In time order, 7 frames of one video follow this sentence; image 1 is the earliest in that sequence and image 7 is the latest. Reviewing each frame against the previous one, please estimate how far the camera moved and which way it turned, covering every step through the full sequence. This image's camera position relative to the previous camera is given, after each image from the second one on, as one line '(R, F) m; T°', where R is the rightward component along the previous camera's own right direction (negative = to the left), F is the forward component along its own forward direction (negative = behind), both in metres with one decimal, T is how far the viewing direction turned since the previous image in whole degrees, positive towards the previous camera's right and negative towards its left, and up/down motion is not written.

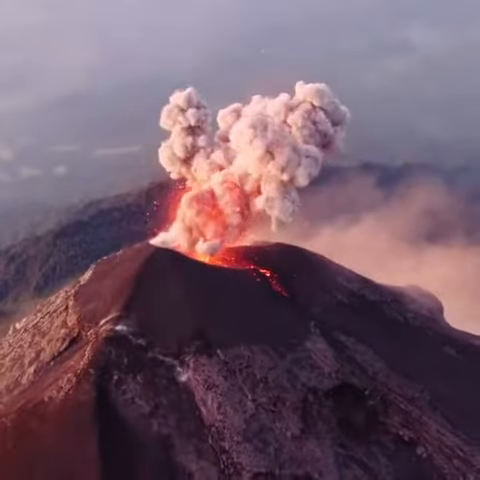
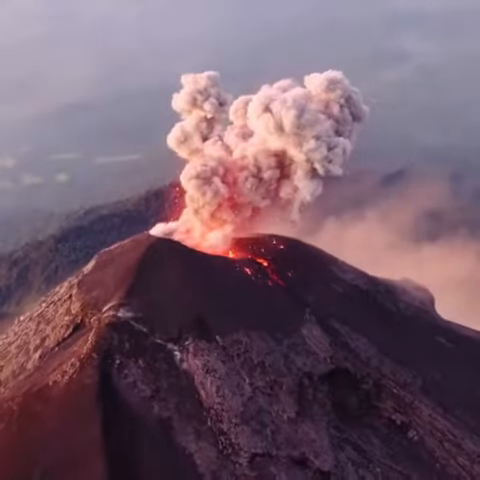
(+0.6, -1.3) m; -1°
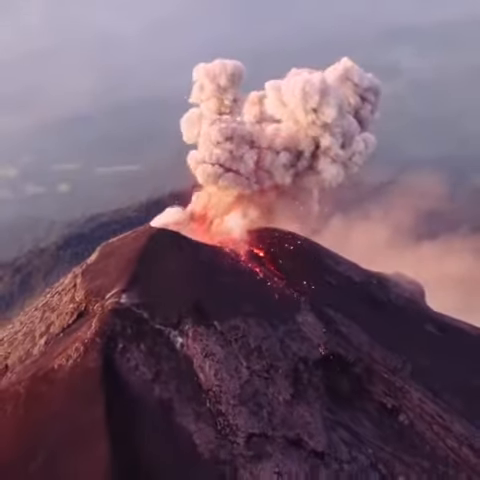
(+0.1, -1.7) m; 0°
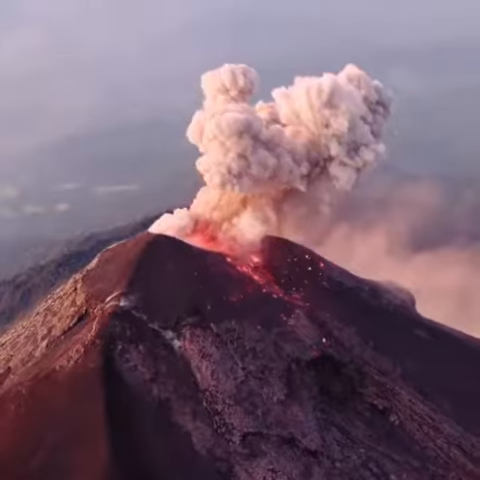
(0.0, -1.3) m; 0°
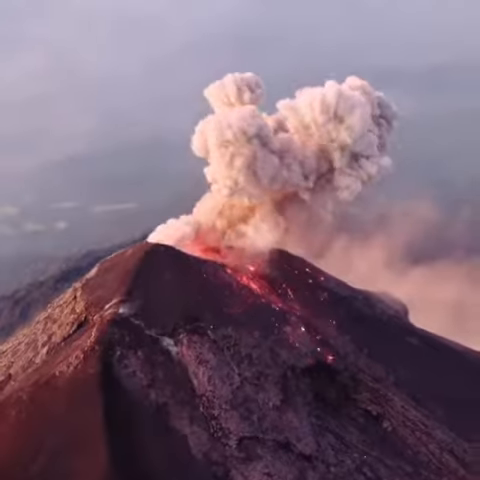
(+0.1, -0.9) m; 0°
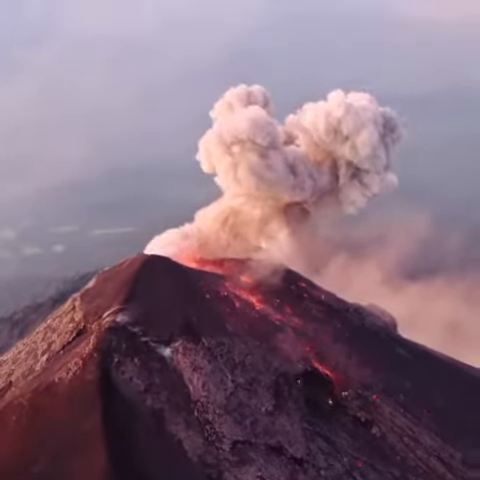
(+0.1, -1.5) m; 0°
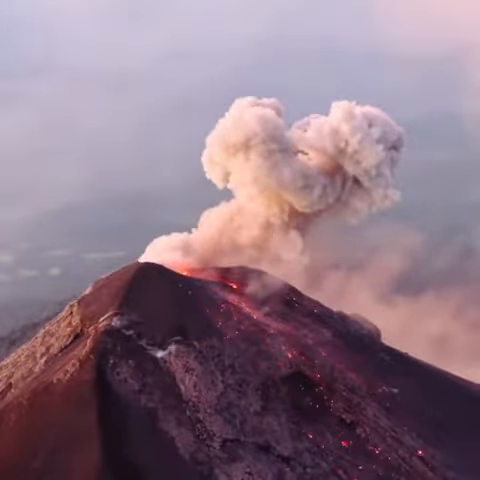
(+0.3, -2.1) m; 0°
